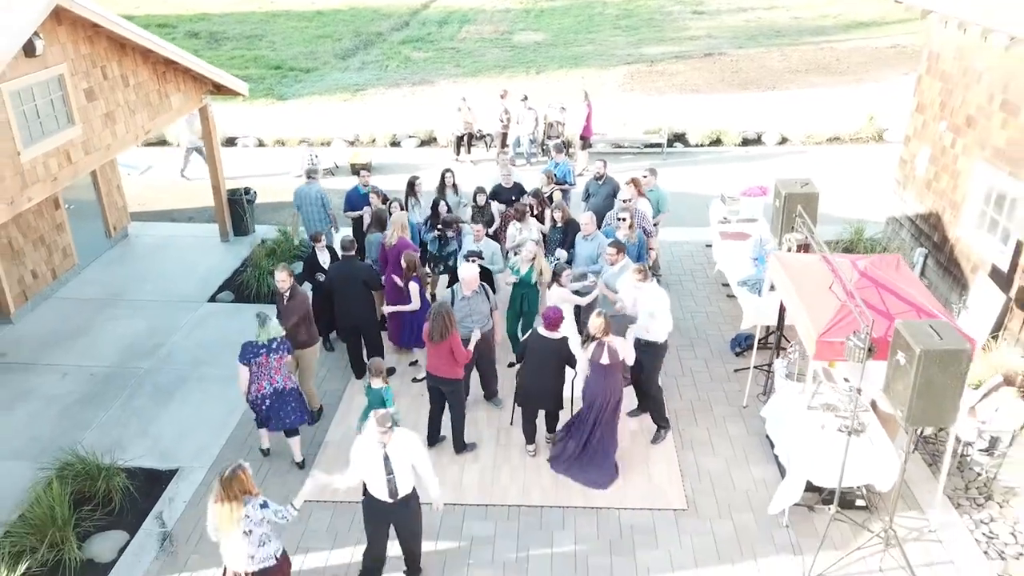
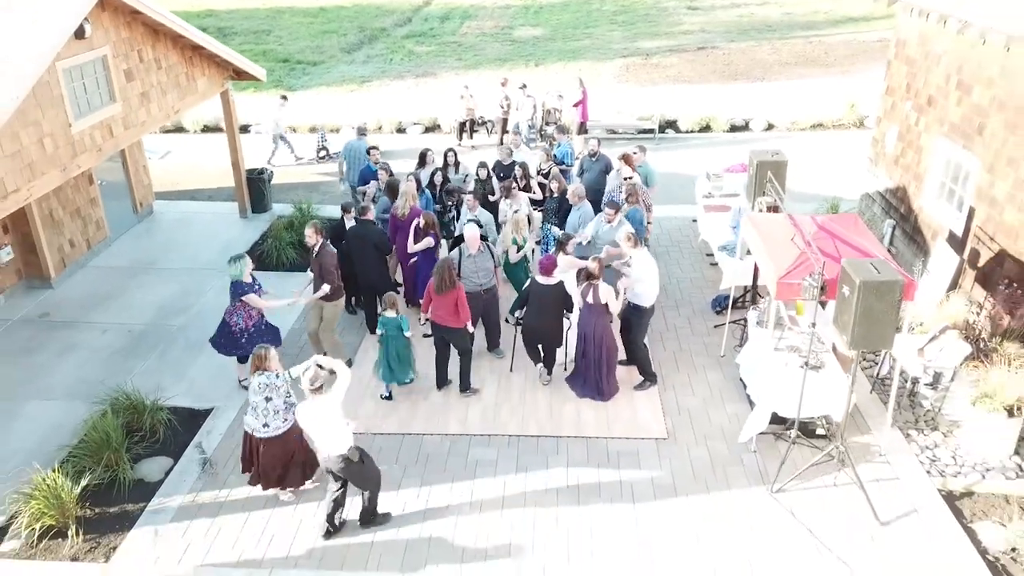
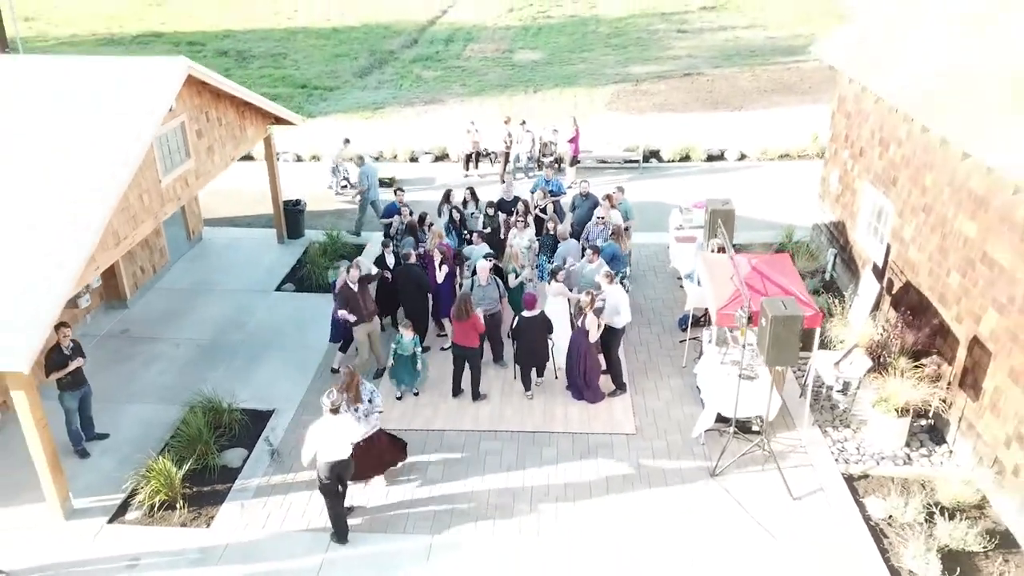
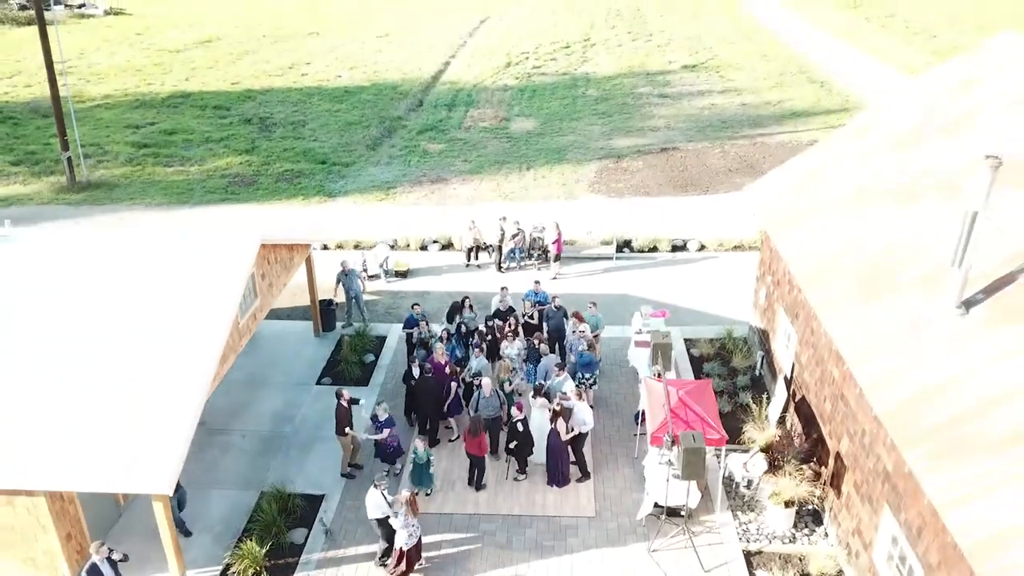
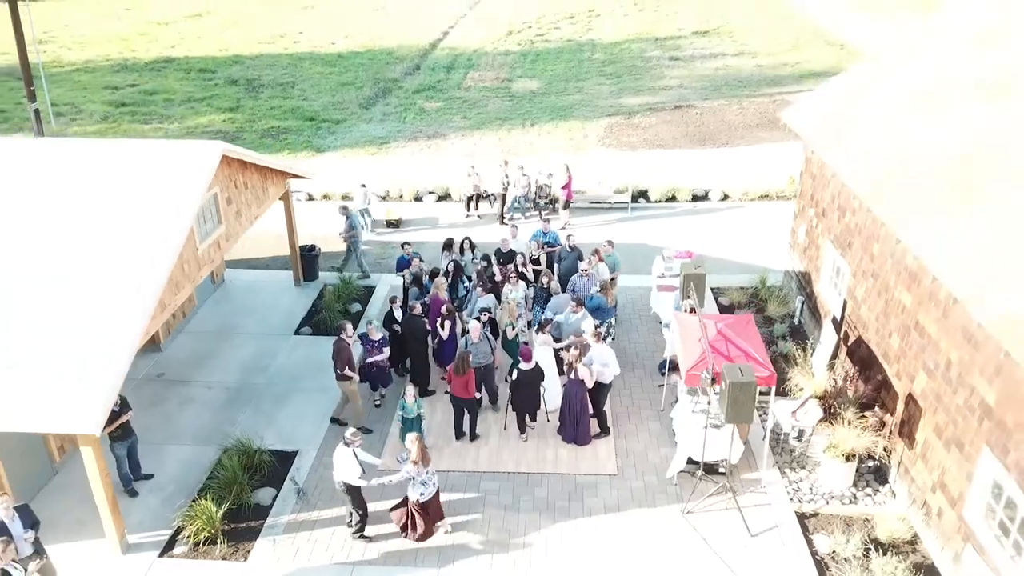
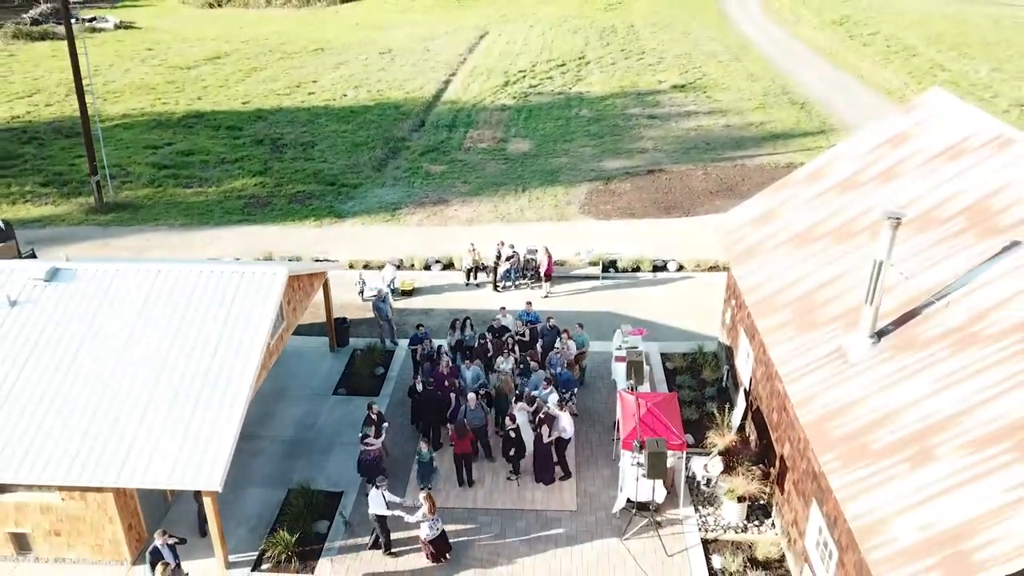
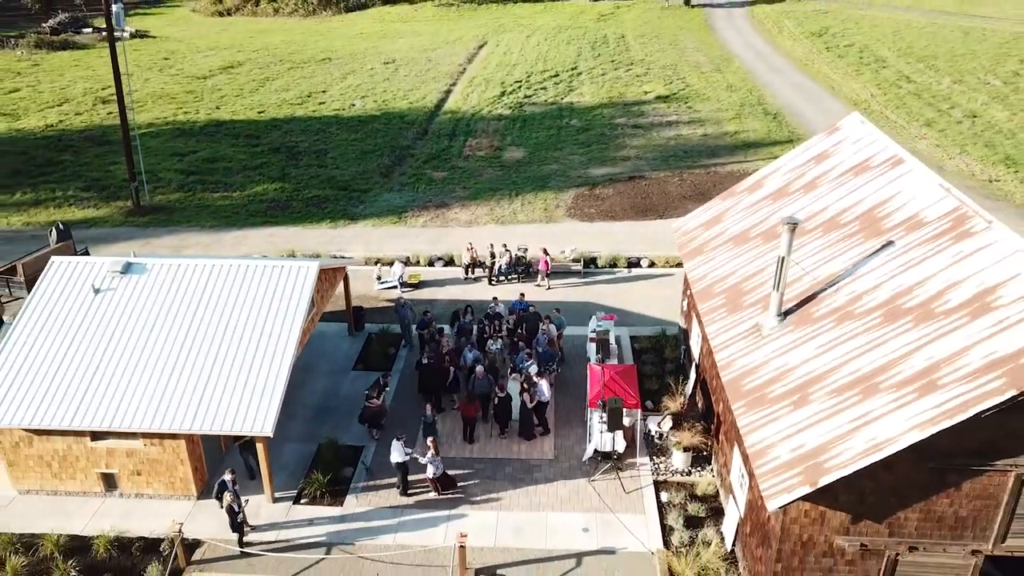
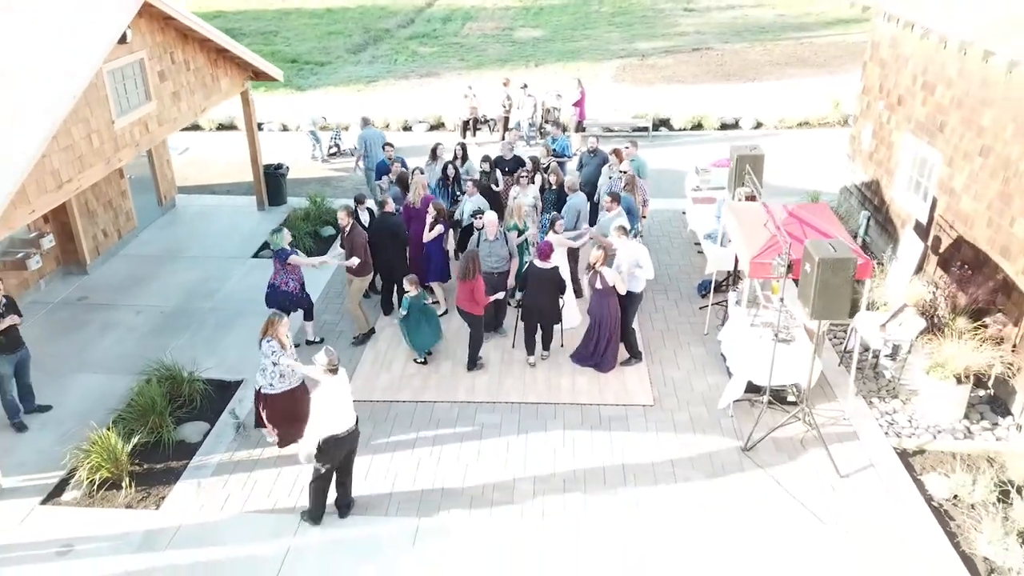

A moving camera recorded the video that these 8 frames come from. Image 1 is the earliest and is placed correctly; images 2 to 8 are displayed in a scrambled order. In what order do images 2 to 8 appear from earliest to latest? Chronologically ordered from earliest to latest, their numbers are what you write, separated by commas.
2, 8, 3, 5, 4, 6, 7
